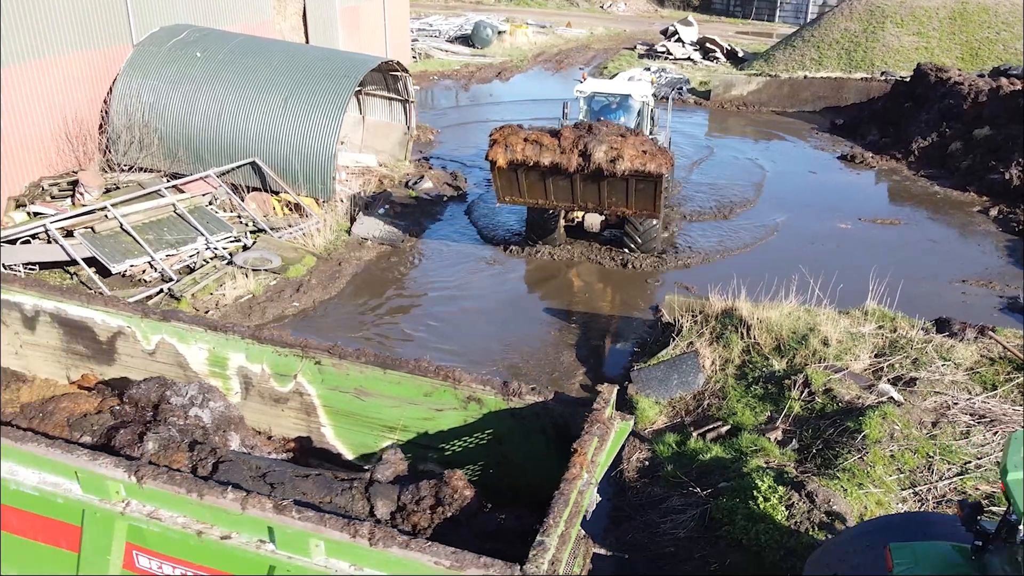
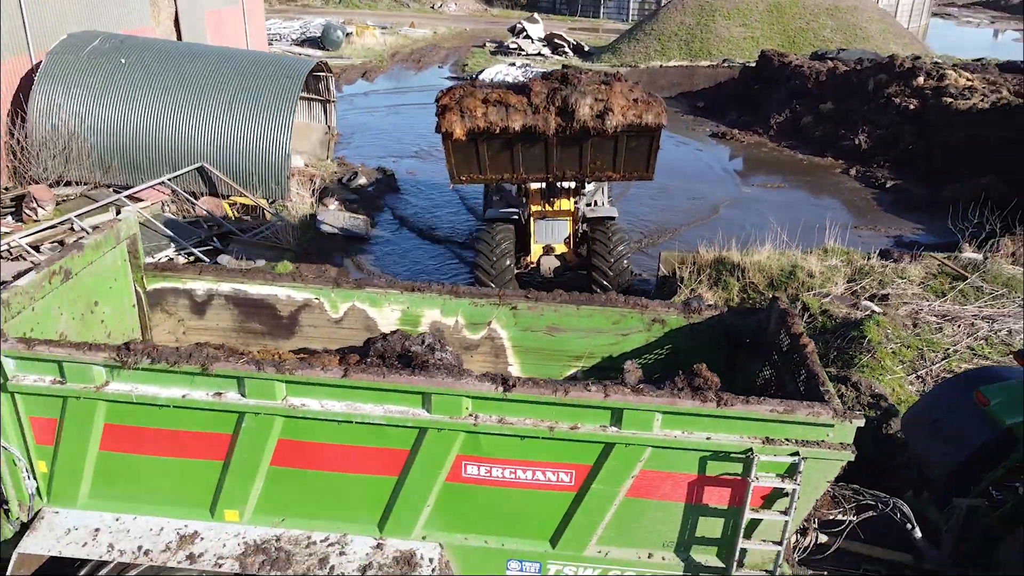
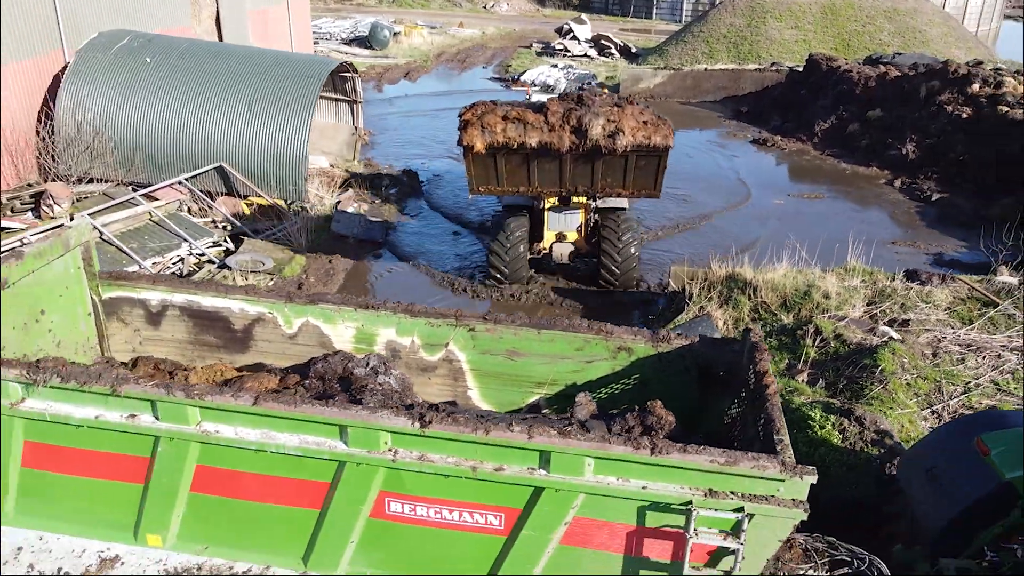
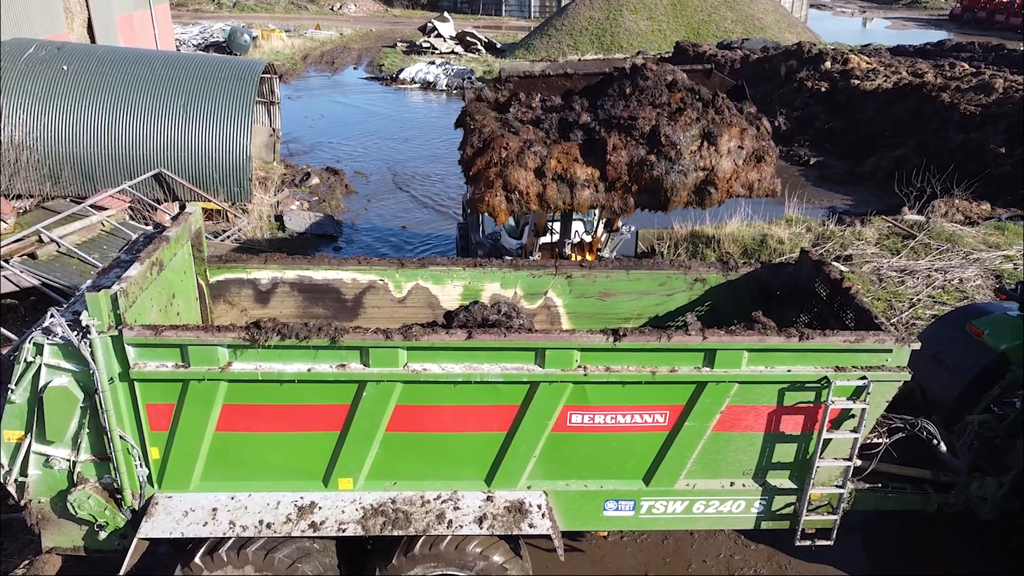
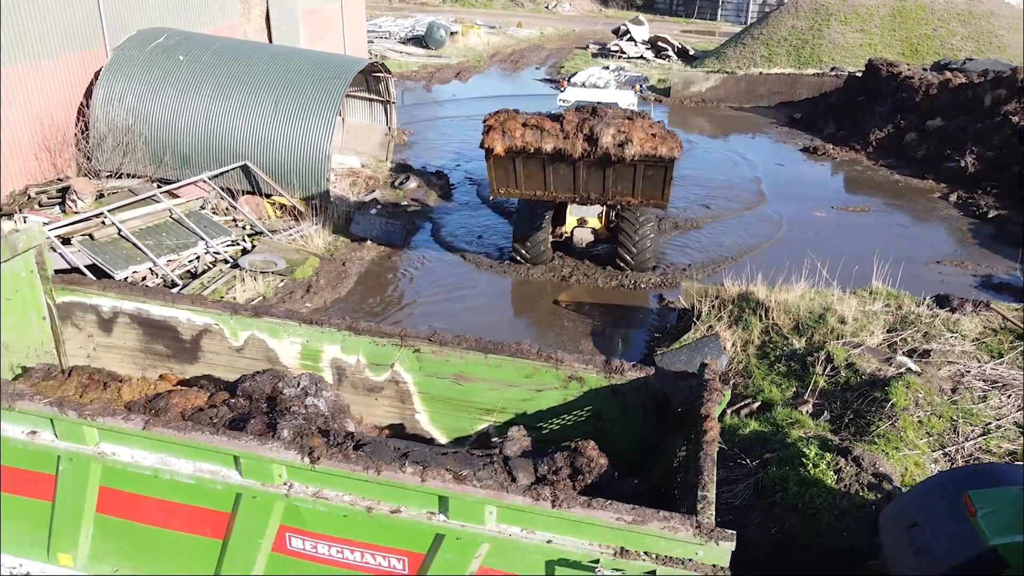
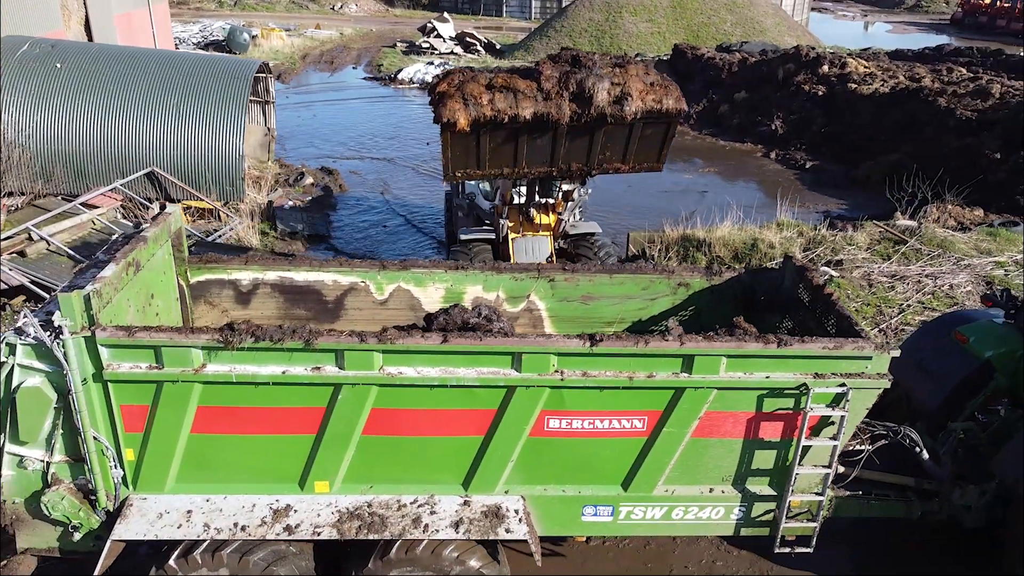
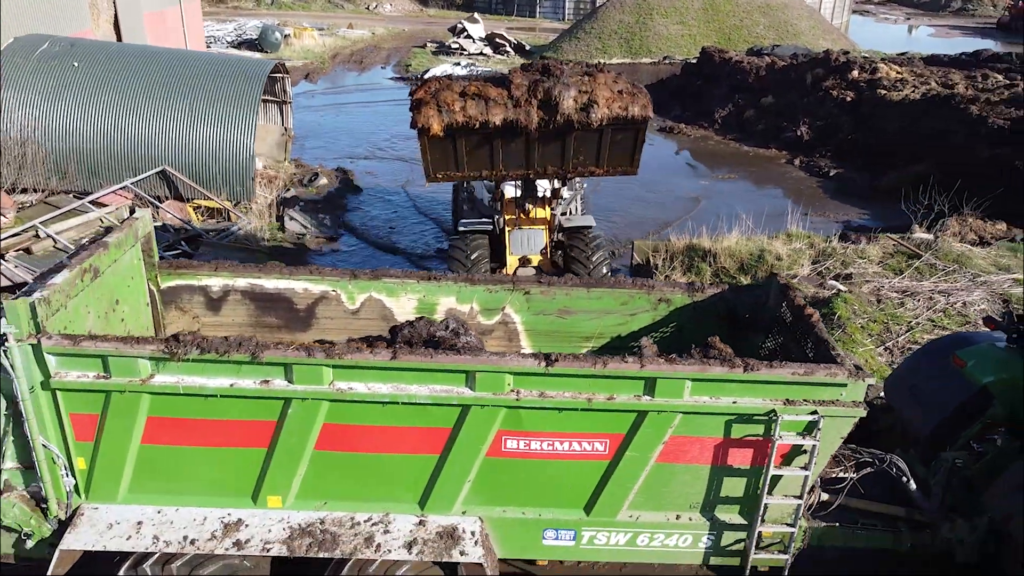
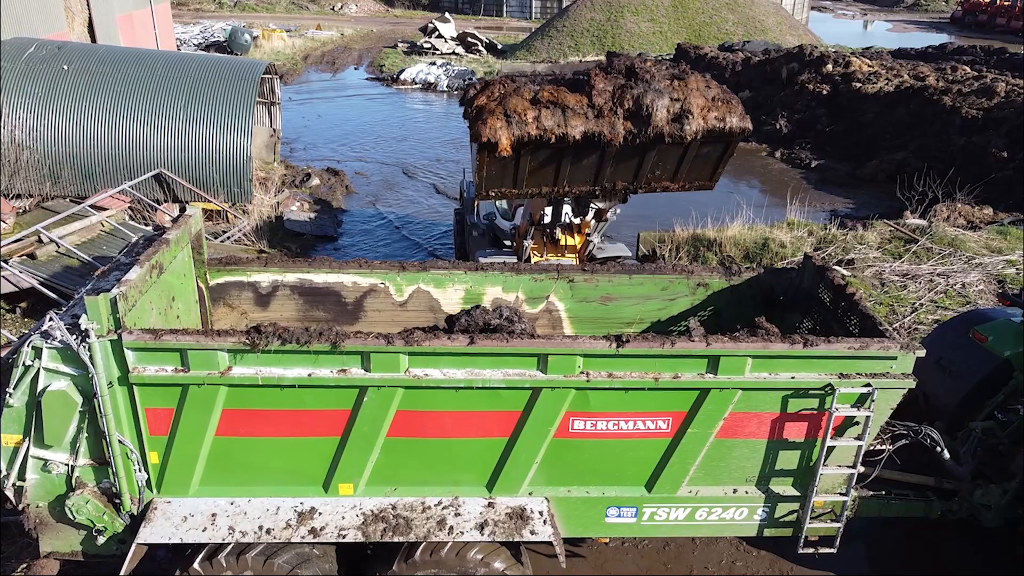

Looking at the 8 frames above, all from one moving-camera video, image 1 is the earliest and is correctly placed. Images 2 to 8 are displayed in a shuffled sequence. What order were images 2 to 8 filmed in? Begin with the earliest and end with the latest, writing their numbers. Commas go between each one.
5, 3, 2, 7, 6, 8, 4
